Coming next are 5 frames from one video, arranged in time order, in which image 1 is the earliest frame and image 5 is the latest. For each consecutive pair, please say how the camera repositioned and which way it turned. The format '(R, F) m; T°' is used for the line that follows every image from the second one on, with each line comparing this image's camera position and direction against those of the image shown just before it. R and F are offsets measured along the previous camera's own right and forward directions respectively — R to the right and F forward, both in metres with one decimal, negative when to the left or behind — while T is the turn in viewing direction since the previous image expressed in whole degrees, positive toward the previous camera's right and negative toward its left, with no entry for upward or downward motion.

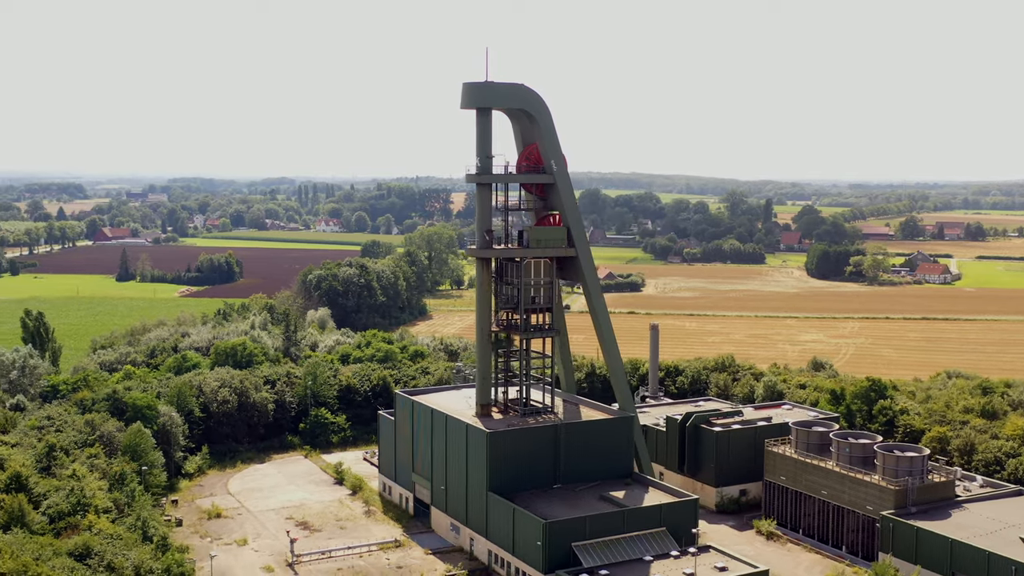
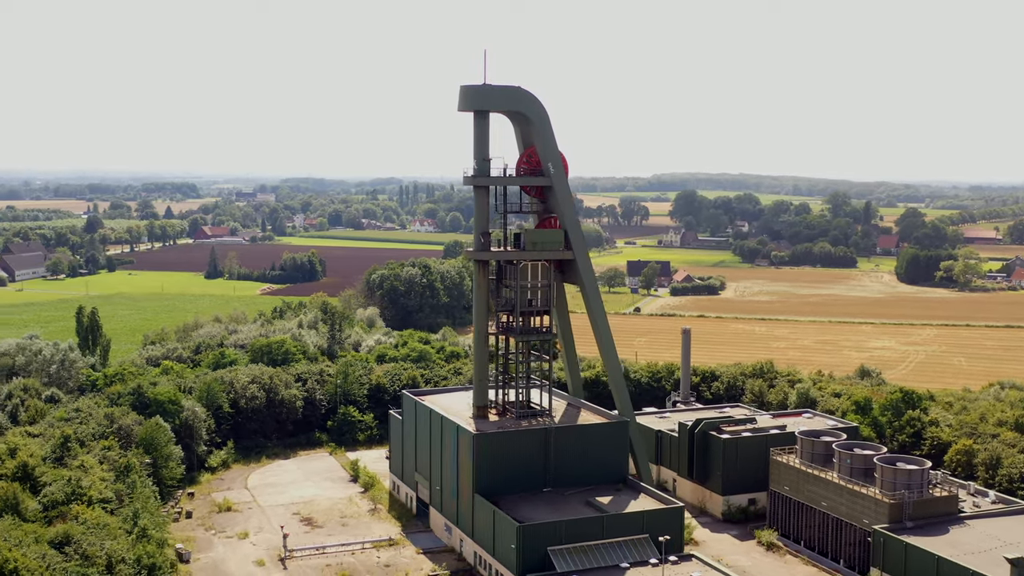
(+3.8, +0.2) m; -5°
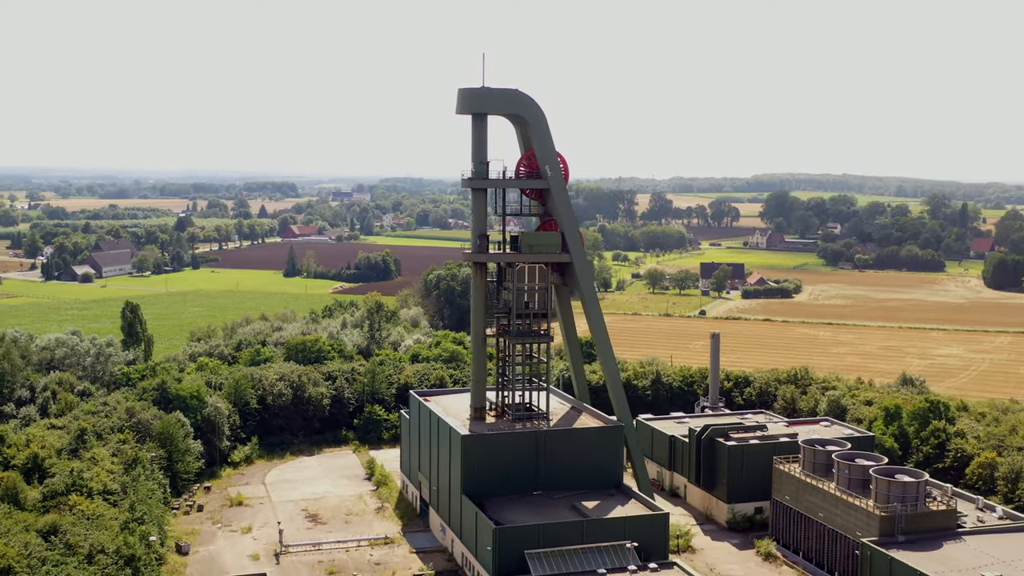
(+3.5, +0.1) m; -5°
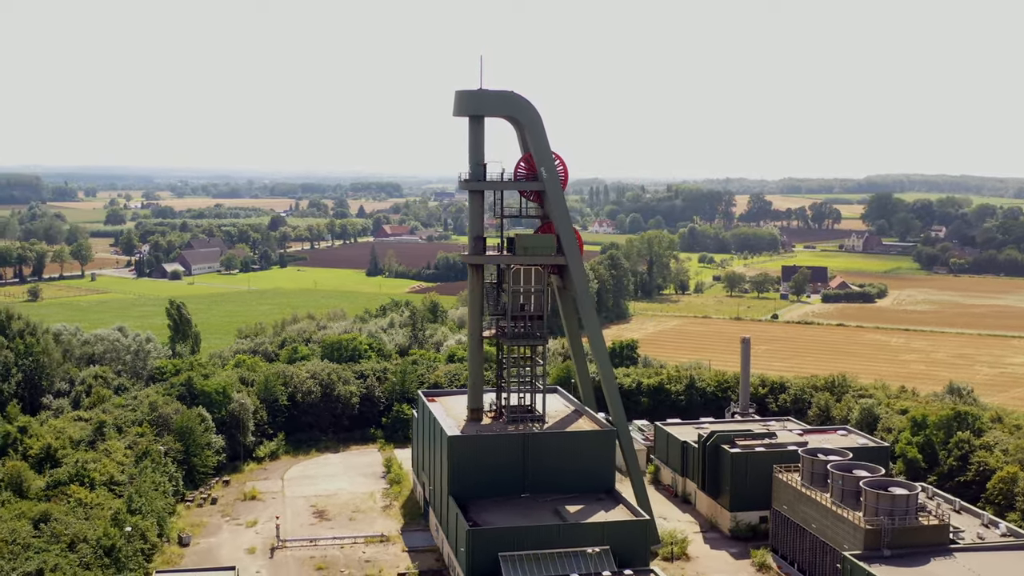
(+3.8, +0.2) m; -5°
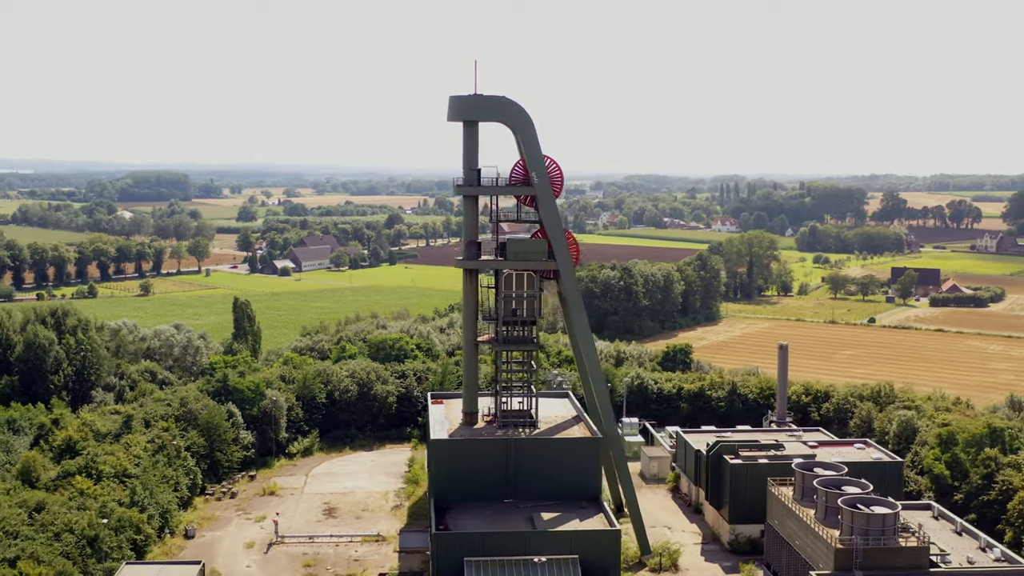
(+5.0, +0.3) m; -7°
